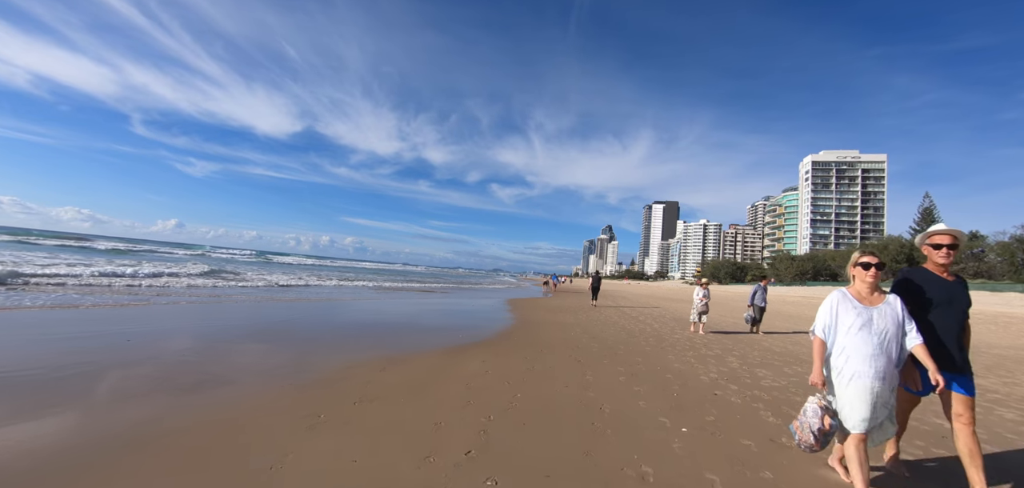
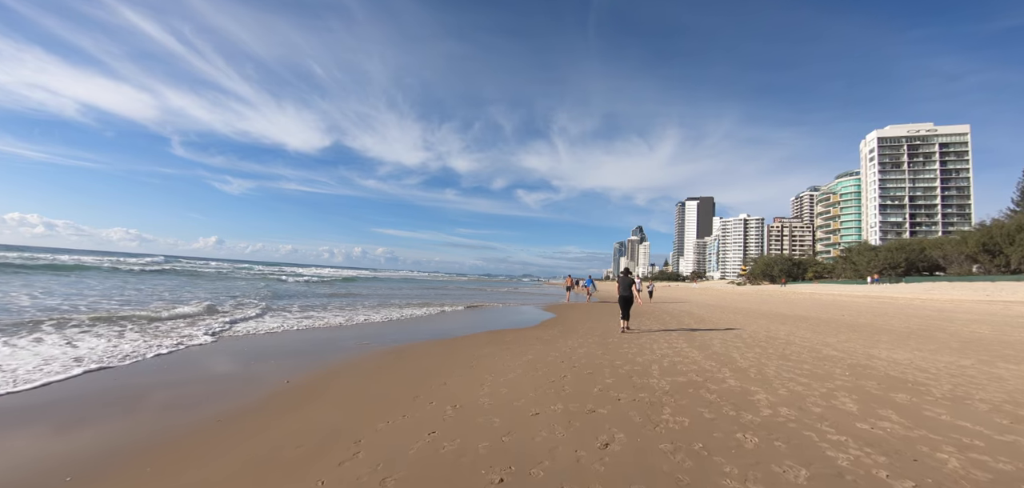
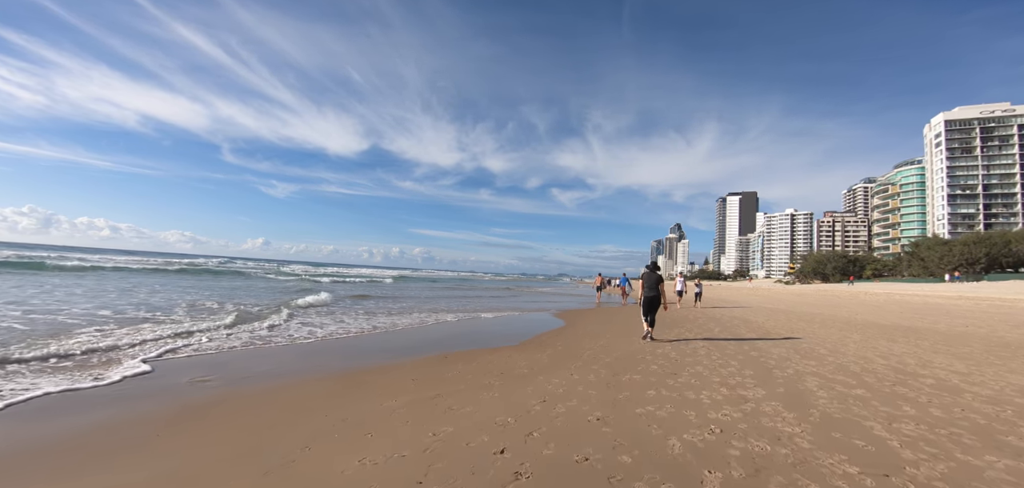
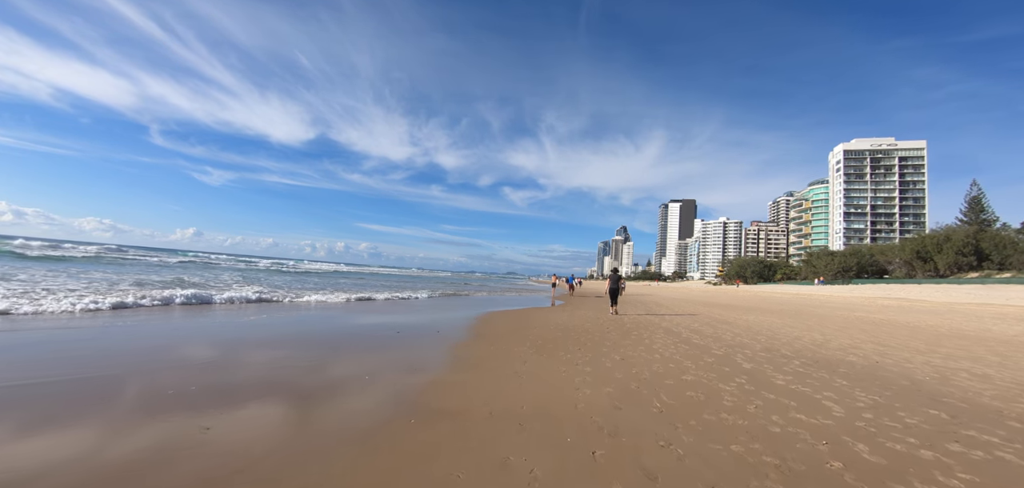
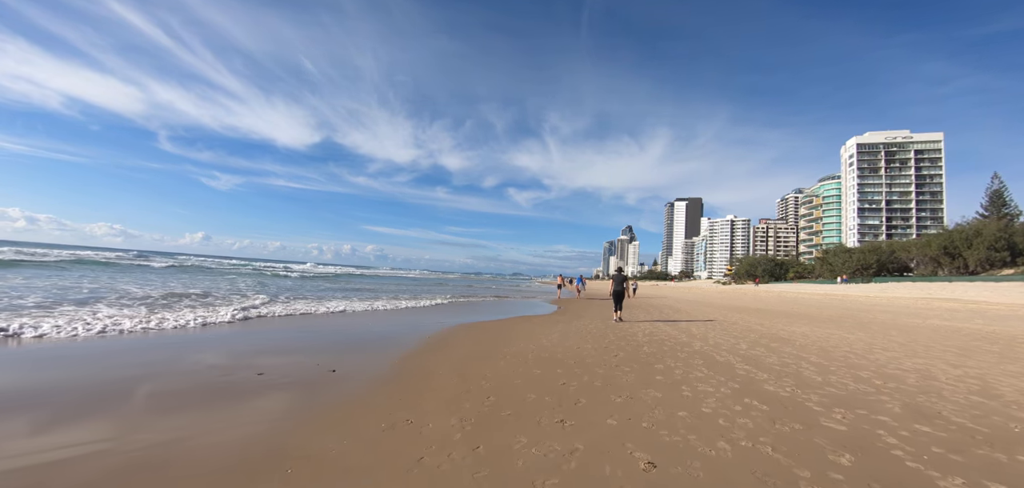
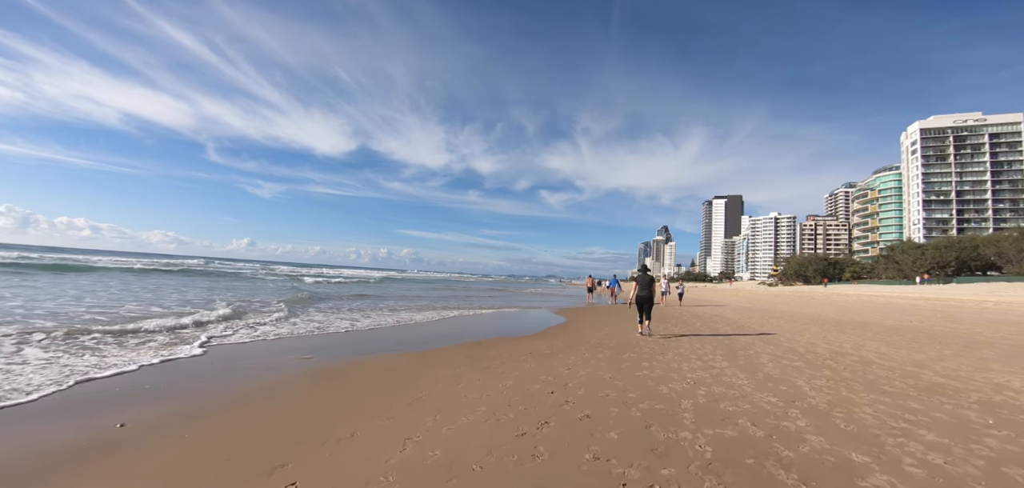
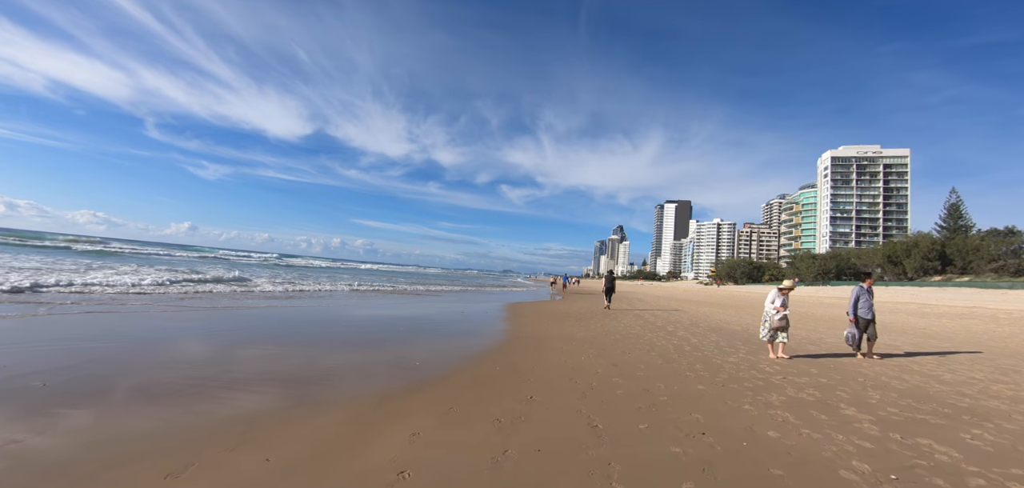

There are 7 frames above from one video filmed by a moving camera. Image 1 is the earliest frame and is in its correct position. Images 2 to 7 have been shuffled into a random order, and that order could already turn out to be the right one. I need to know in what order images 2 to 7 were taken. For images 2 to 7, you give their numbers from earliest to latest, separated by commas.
7, 4, 5, 2, 6, 3
